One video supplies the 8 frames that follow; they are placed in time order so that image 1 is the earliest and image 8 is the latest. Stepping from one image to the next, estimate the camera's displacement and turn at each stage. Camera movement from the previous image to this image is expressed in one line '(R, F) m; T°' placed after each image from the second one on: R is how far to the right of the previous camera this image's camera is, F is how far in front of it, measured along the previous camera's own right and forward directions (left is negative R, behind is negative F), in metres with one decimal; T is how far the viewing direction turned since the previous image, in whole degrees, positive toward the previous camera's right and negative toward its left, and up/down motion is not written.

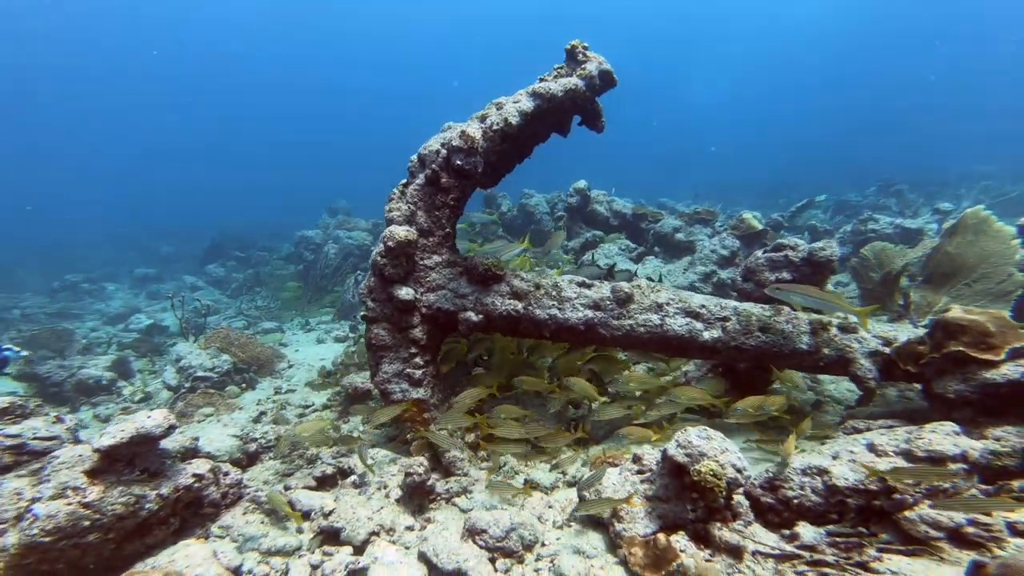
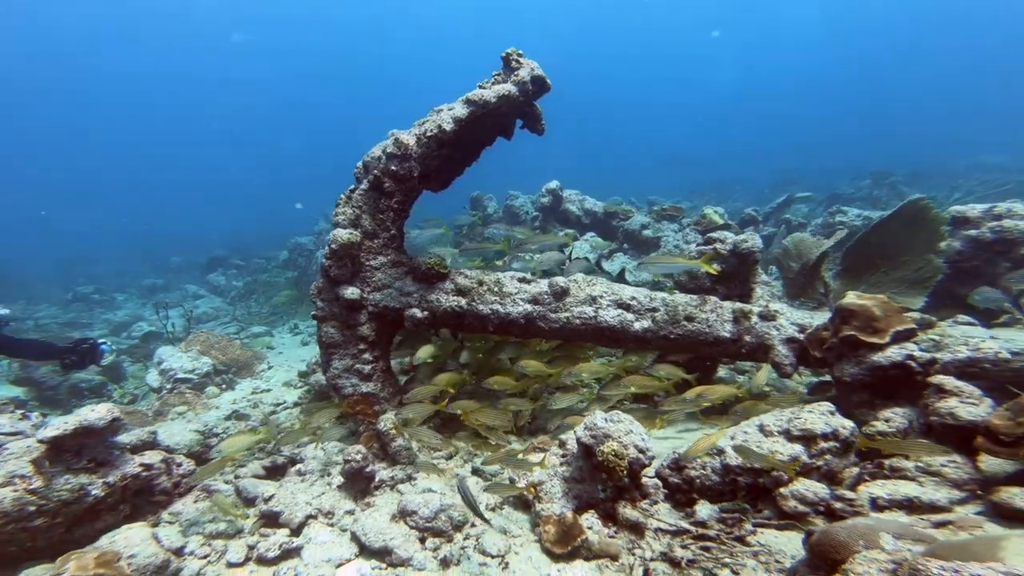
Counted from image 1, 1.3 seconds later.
(+0.8, -0.3) m; 0°
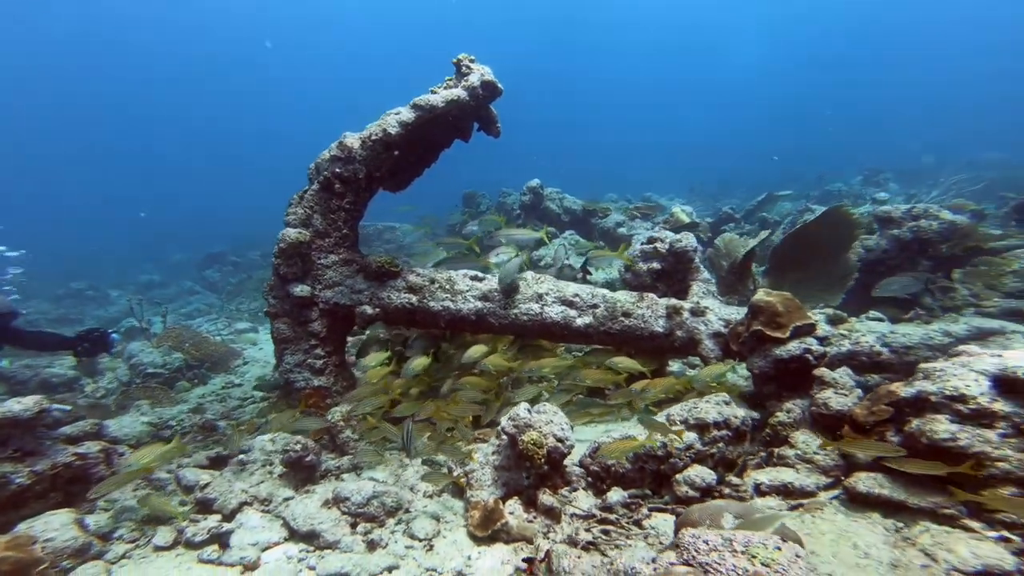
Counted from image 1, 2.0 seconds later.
(+0.7, -0.2) m; 0°
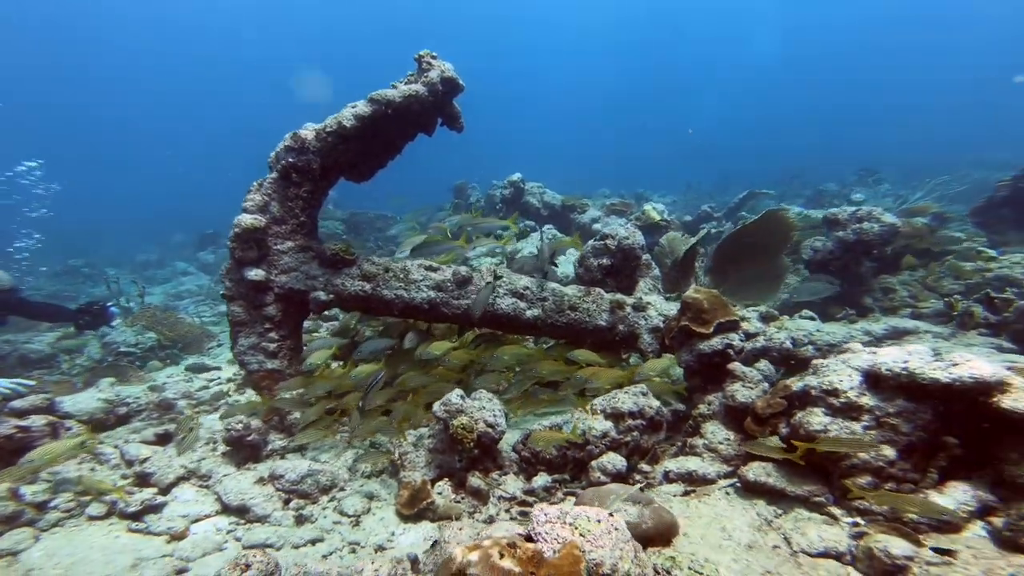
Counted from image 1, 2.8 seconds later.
(+0.6, -0.2) m; +1°
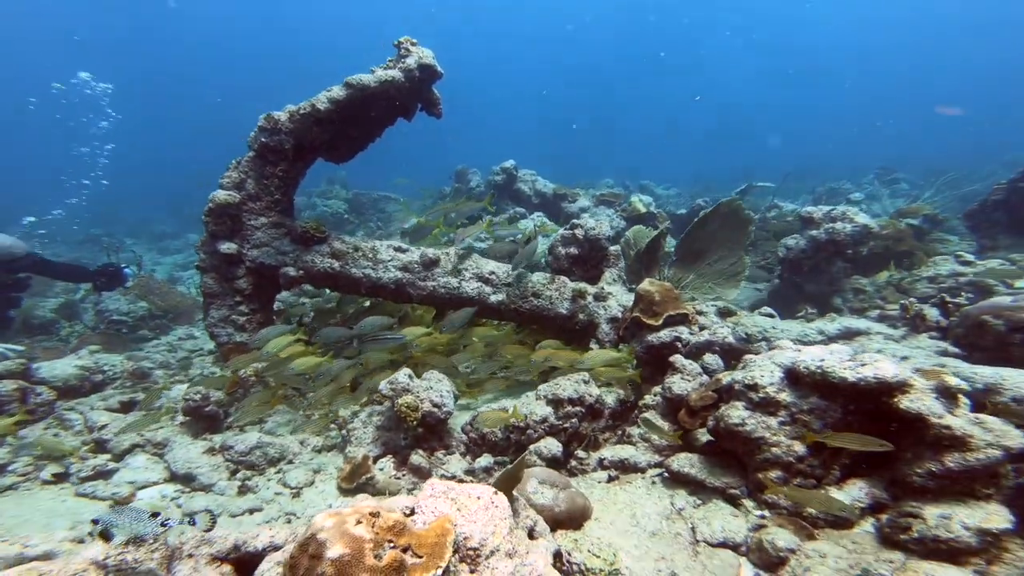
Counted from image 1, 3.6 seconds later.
(+0.5, 0.0) m; 0°
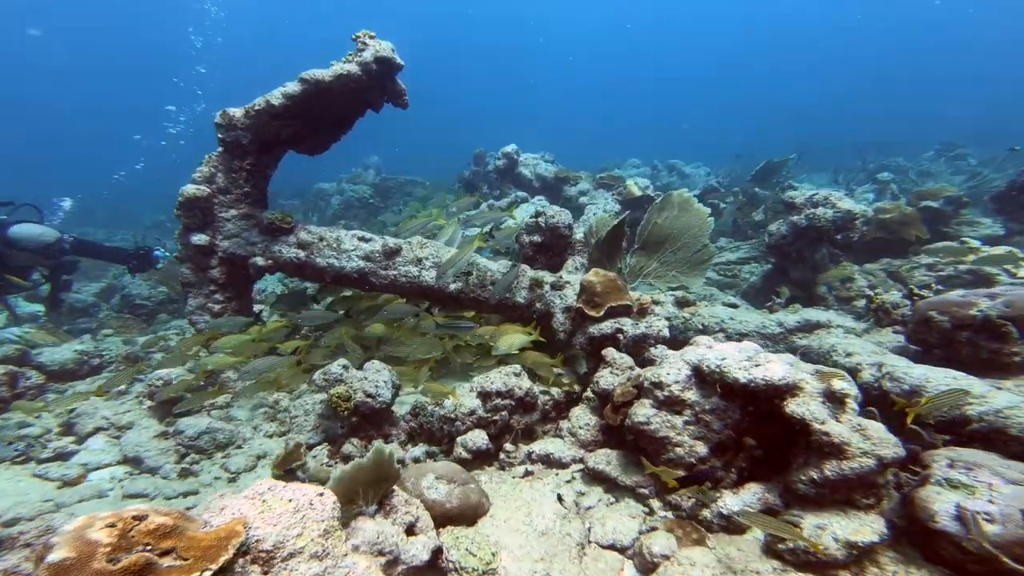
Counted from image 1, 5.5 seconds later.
(+0.9, +0.1) m; -3°
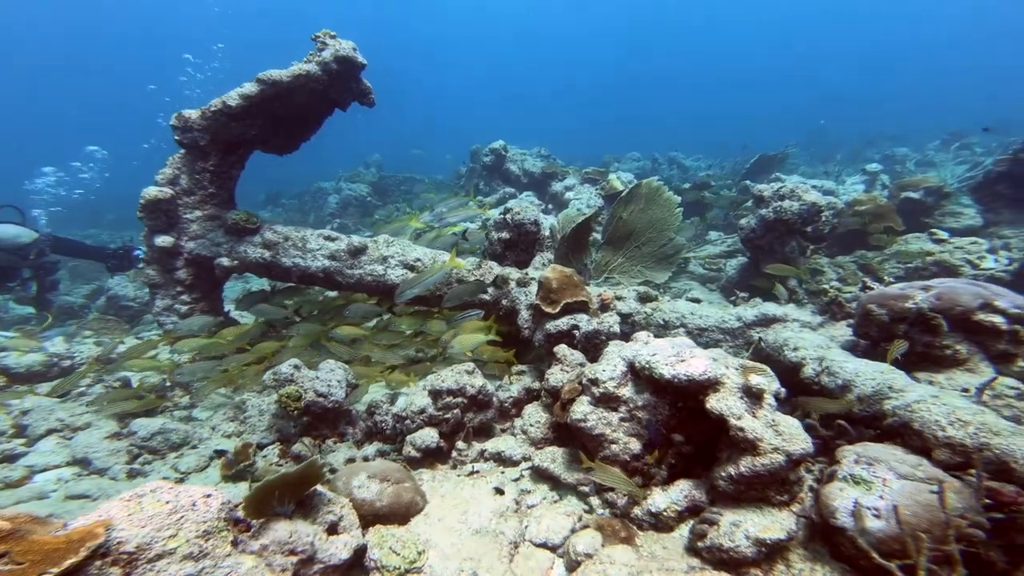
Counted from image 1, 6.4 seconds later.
(+0.4, 0.0) m; 0°
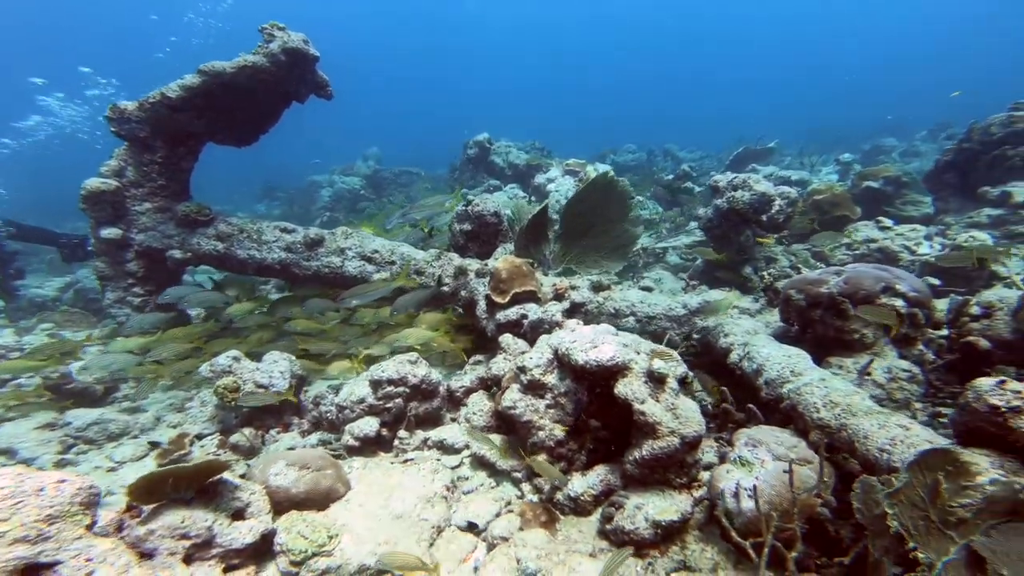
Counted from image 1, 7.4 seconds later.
(+0.4, 0.0) m; +2°
